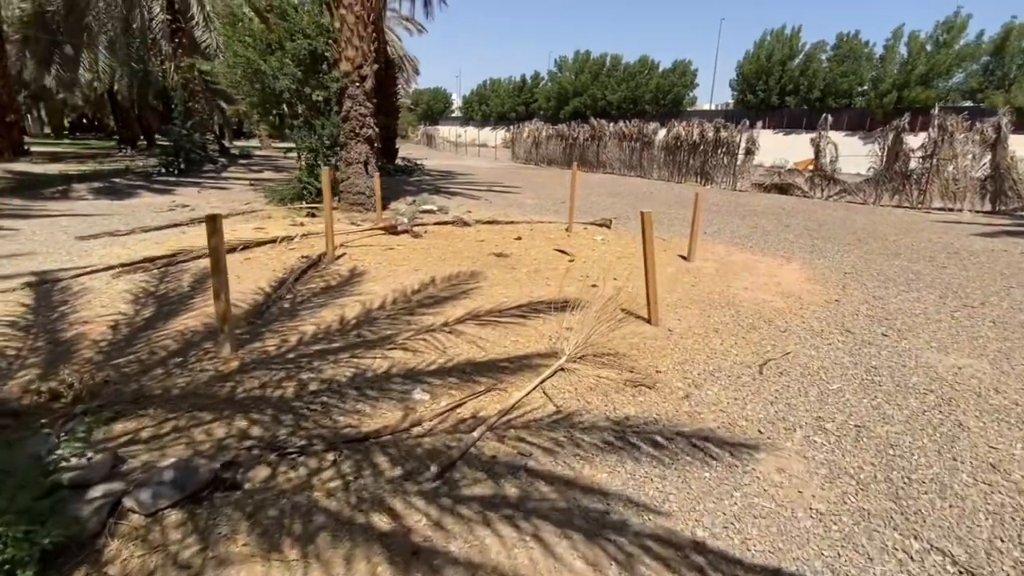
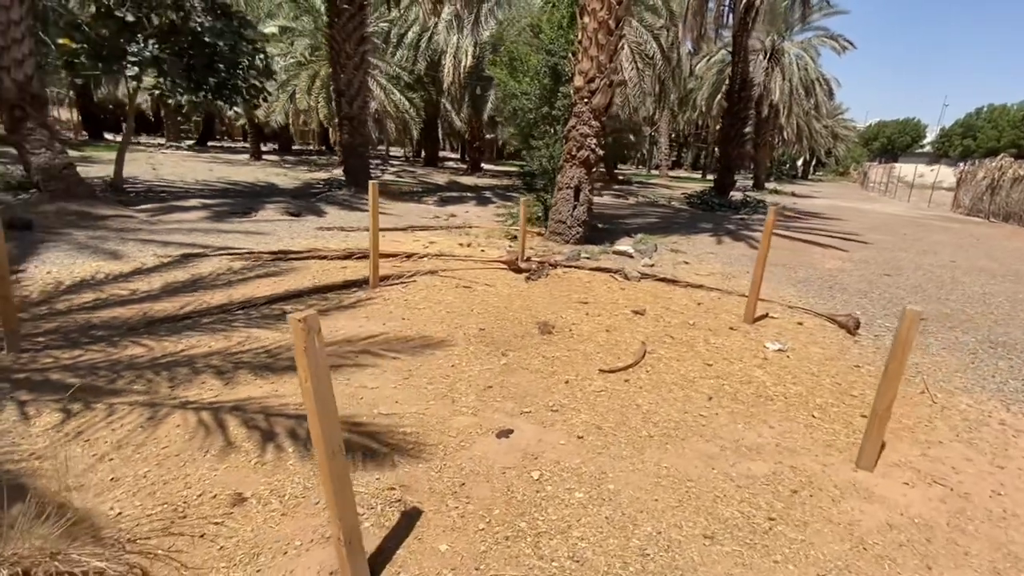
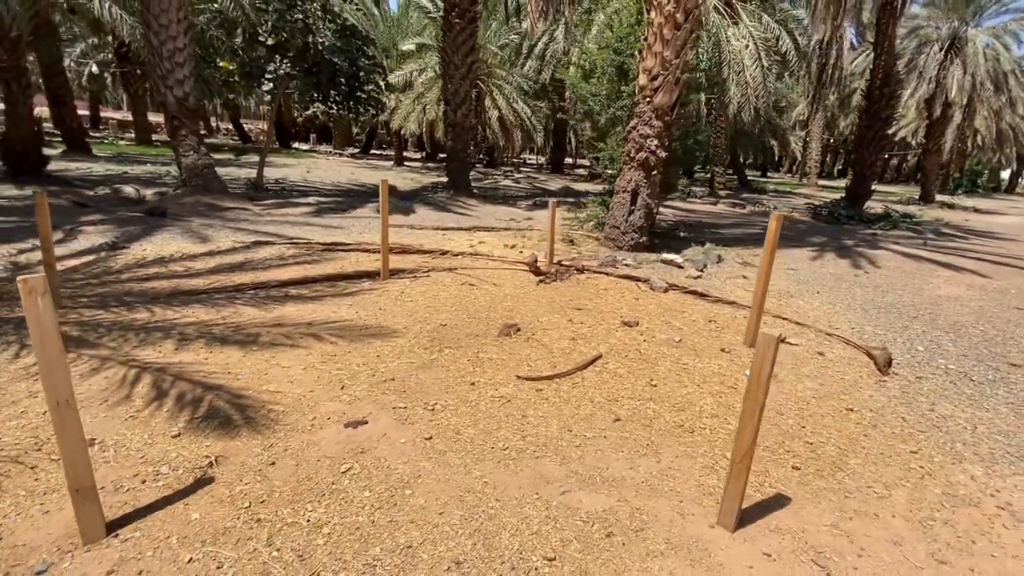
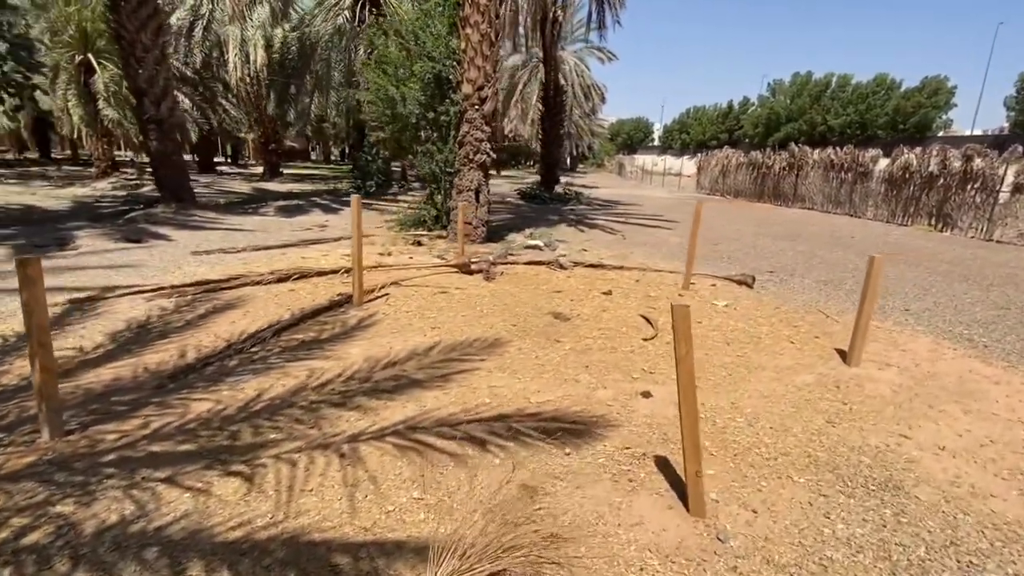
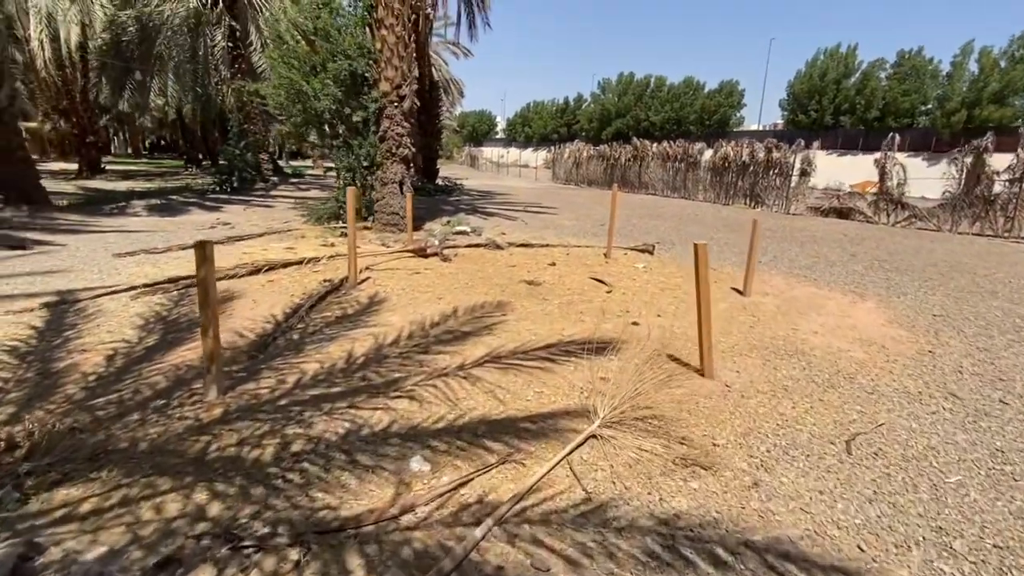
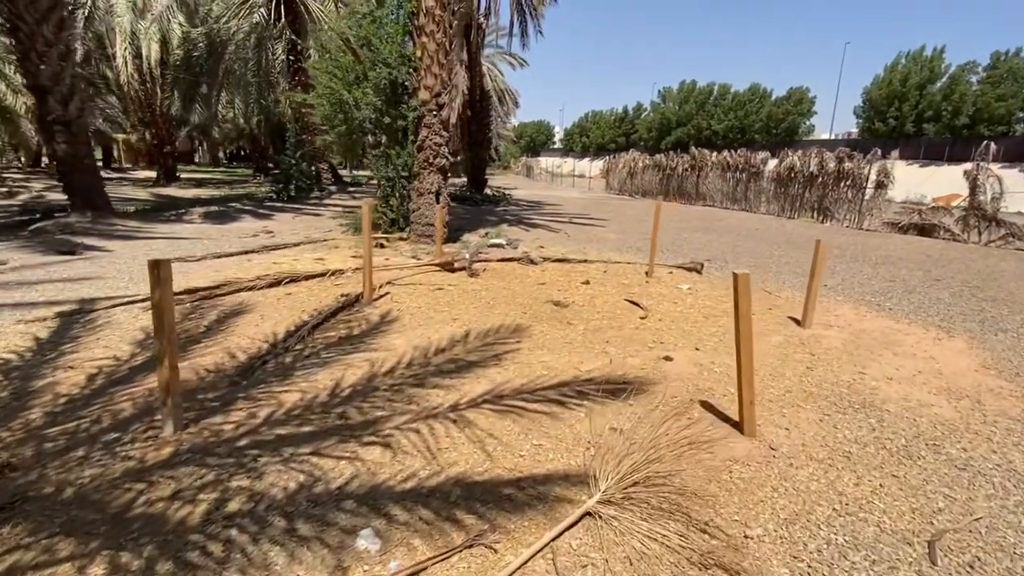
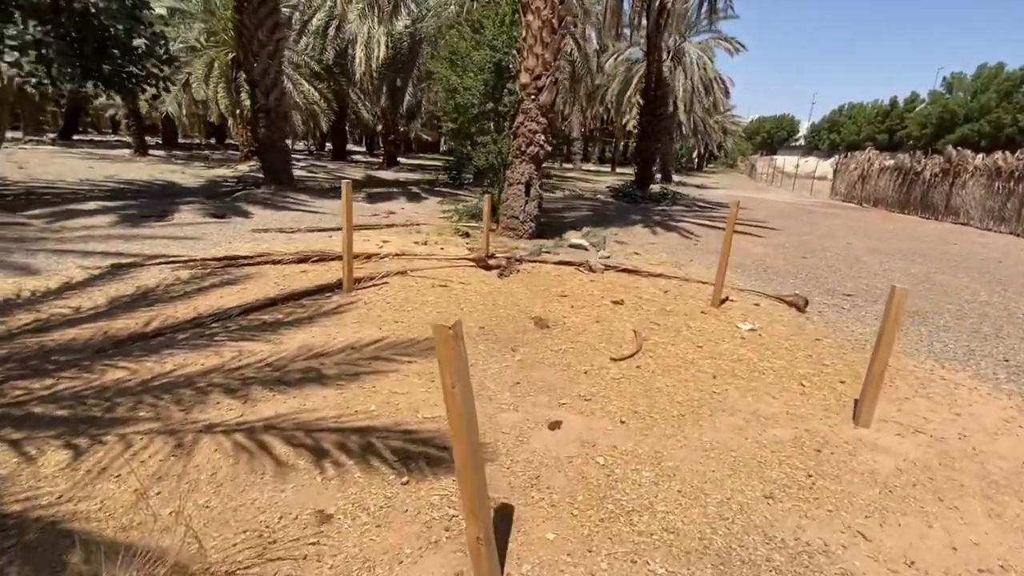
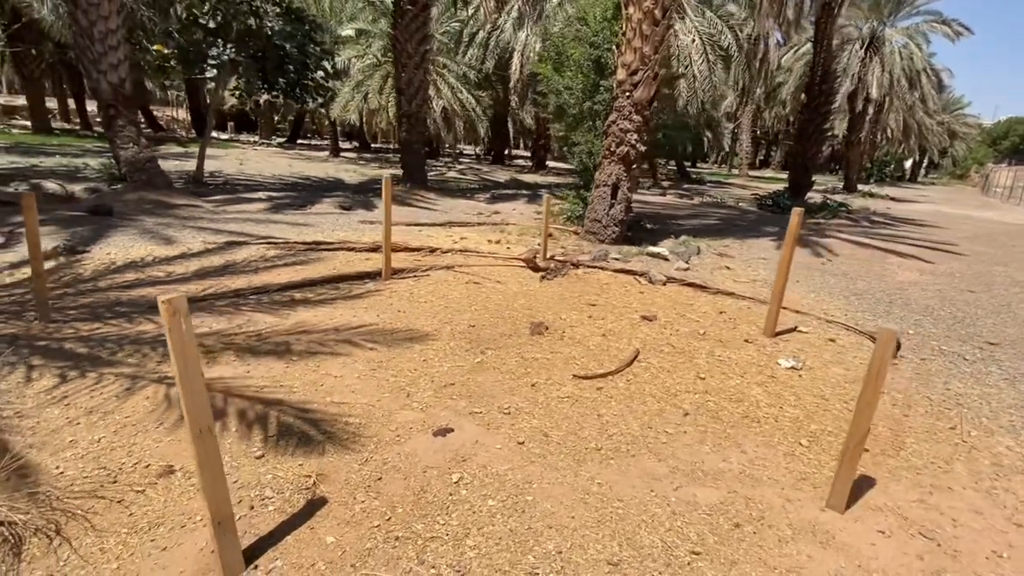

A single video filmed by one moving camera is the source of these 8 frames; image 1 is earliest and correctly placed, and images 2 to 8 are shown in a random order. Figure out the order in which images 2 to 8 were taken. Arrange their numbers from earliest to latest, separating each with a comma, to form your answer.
5, 6, 4, 7, 2, 8, 3
